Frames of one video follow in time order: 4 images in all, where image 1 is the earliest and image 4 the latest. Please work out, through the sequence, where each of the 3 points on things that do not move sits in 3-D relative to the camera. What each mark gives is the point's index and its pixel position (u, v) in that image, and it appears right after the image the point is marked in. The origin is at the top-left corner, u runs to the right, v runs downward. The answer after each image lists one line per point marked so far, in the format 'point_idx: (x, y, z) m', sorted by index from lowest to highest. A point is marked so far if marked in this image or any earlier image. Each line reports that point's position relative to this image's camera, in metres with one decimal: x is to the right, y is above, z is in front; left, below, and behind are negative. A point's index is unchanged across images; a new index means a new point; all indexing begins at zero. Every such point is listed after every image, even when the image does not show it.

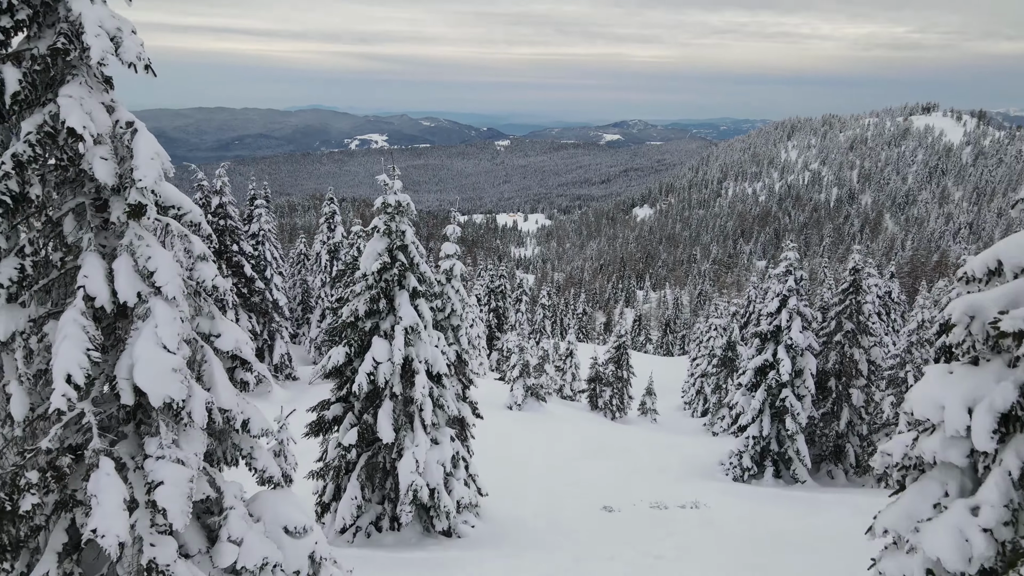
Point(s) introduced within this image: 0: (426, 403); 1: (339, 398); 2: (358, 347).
0: (-1.6, -2.1, +9.6) m
1: (-3.4, -2.2, +10.0) m
2: (-2.9, -1.2, +9.7) m
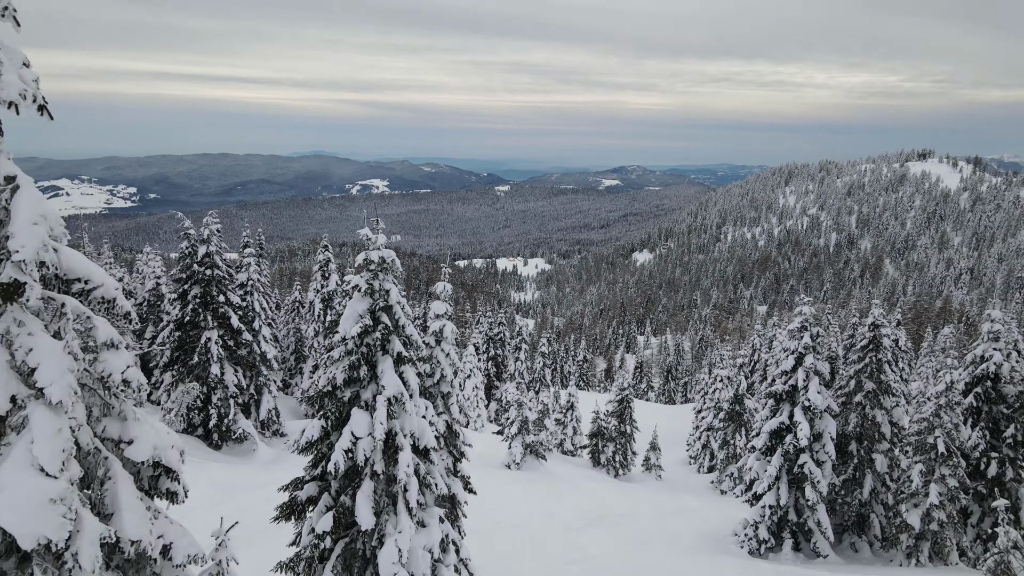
0: (-1.7, -3.2, +8.5) m
1: (-3.5, -3.3, +9.0) m
2: (-3.0, -2.3, +8.7) m
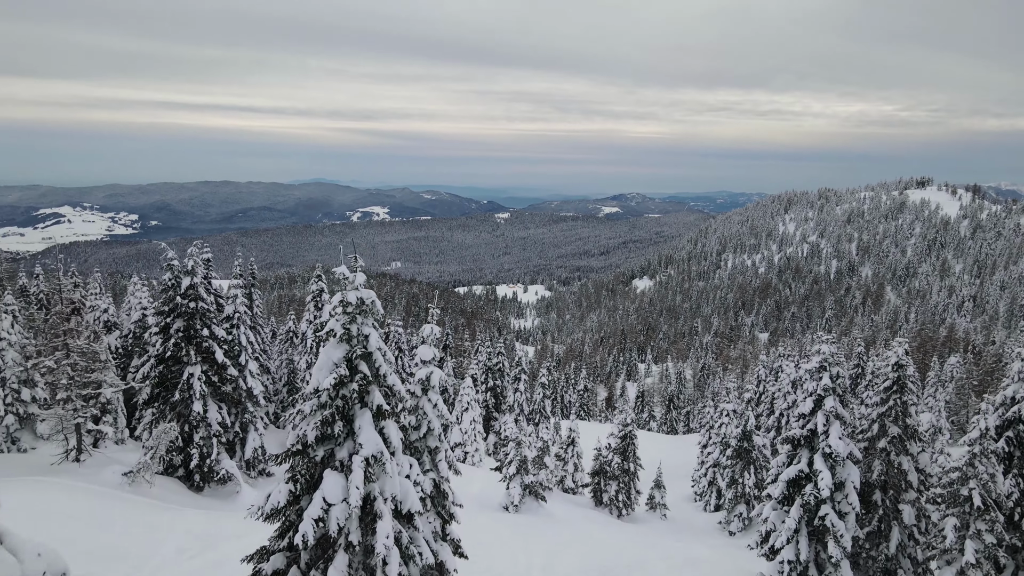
0: (-1.8, -3.9, +7.5) m
1: (-3.5, -4.0, +8.0) m
2: (-3.1, -2.9, +7.7) m
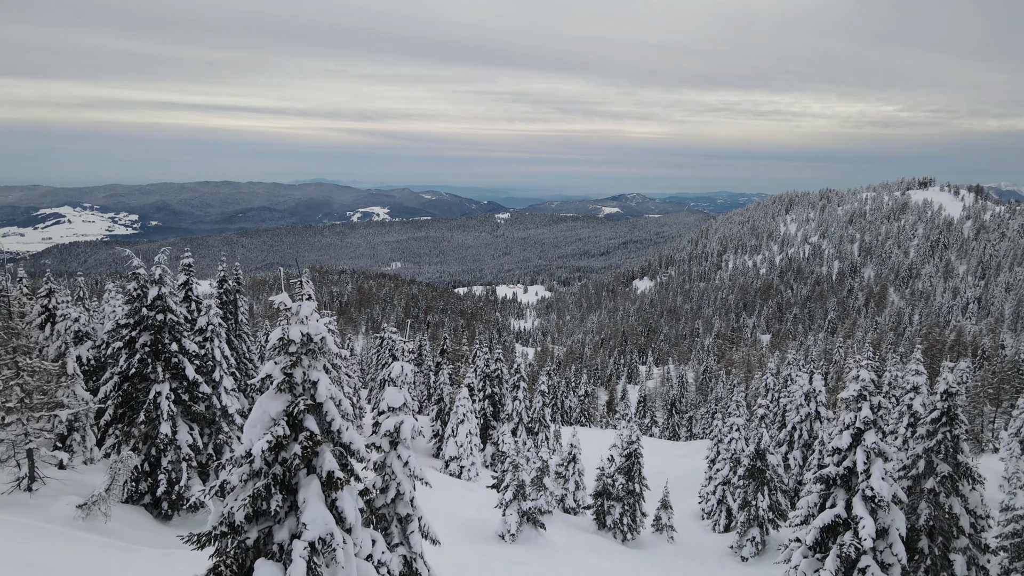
0: (-1.9, -4.3, +5.9) m
1: (-3.7, -4.3, +6.3) m
2: (-3.2, -3.3, +6.1) m
